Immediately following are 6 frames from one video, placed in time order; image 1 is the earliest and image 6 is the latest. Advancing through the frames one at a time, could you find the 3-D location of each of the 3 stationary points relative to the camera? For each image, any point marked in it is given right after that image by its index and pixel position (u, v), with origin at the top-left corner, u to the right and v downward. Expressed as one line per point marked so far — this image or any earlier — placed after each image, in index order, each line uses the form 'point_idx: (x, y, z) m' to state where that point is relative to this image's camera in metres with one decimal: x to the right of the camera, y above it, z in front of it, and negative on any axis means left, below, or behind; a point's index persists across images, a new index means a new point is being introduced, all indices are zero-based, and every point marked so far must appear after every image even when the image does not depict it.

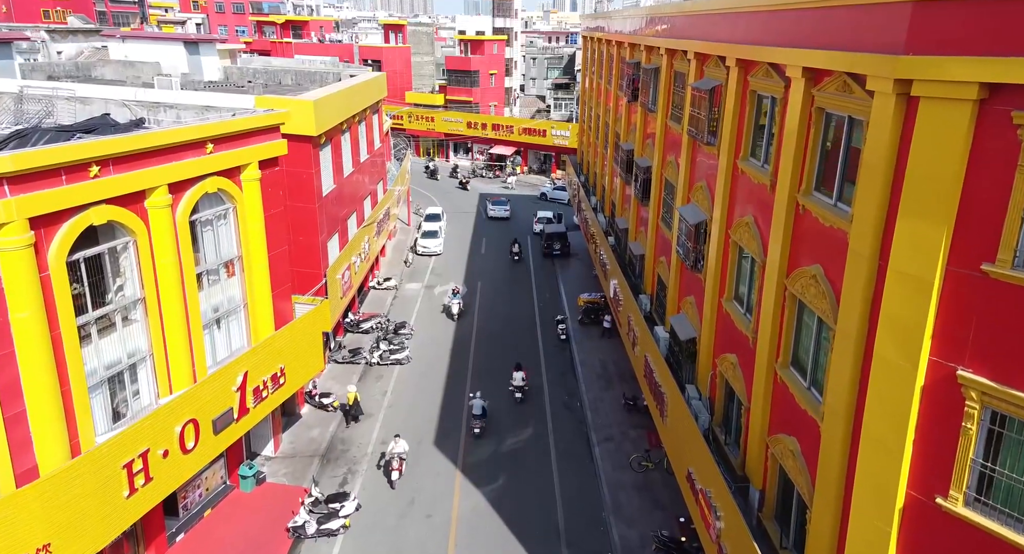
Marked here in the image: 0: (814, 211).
0: (+4.3, +0.9, +11.1) m
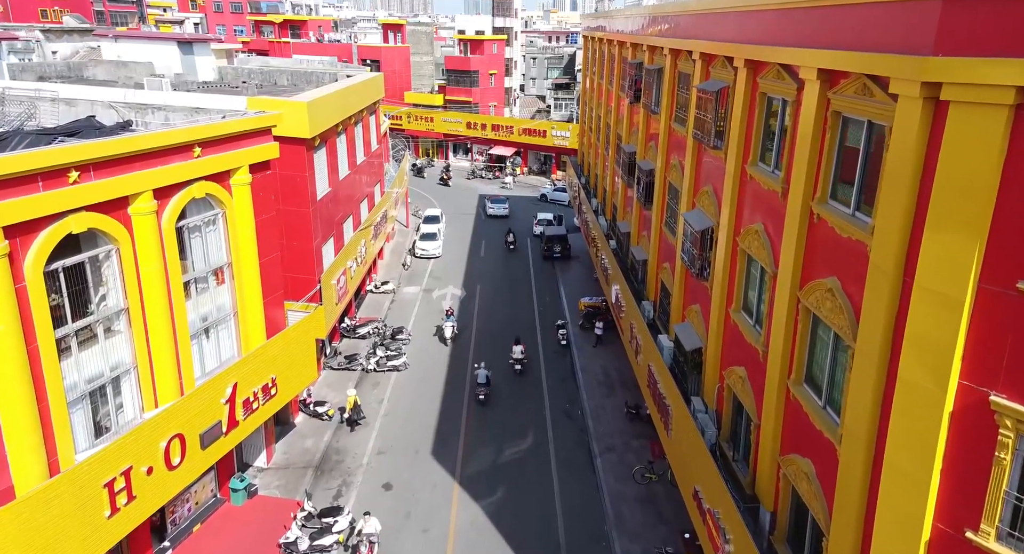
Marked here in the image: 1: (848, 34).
0: (+4.3, +0.8, +10.5) m
1: (+4.4, +3.1, +10.0) m
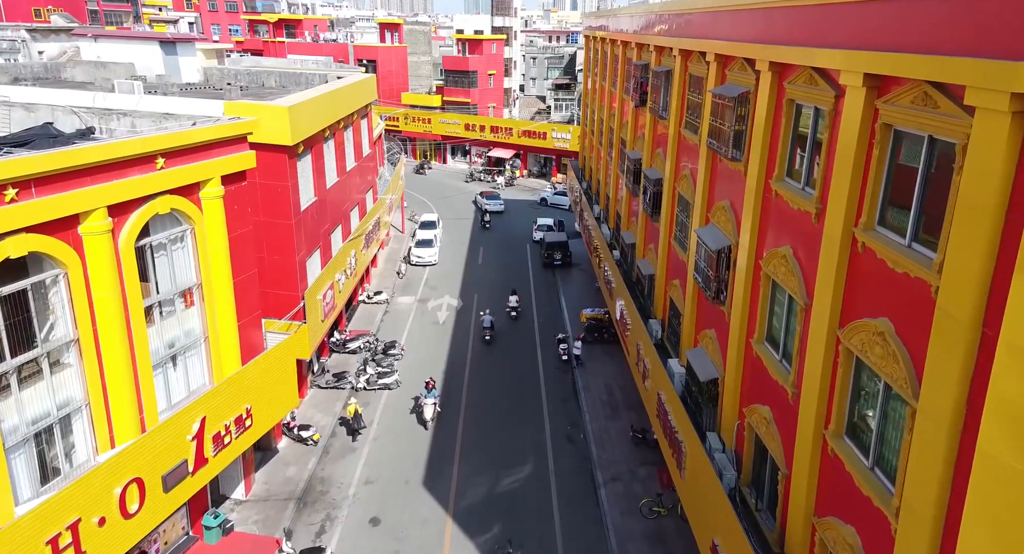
0: (+4.2, +0.3, +8.9) m
1: (+4.3, +2.7, +8.5) m
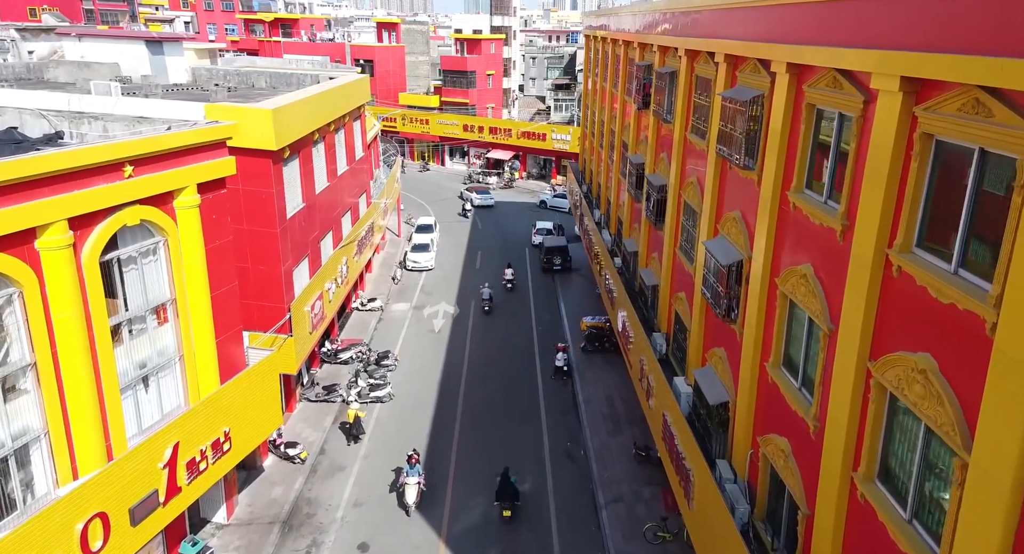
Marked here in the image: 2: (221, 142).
0: (+4.2, 0.0, +7.9) m
1: (+4.2, +2.4, +7.5) m
2: (-6.0, +2.8, +15.9) m
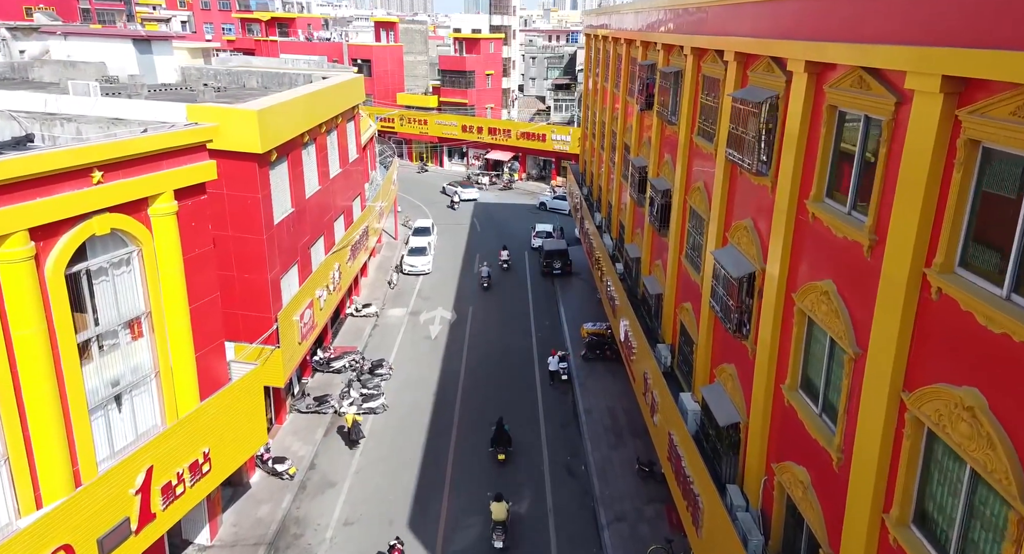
0: (+4.1, -0.2, +7.0) m
1: (+4.2, +2.2, +6.6) m
2: (-6.0, +2.6, +15.0) m
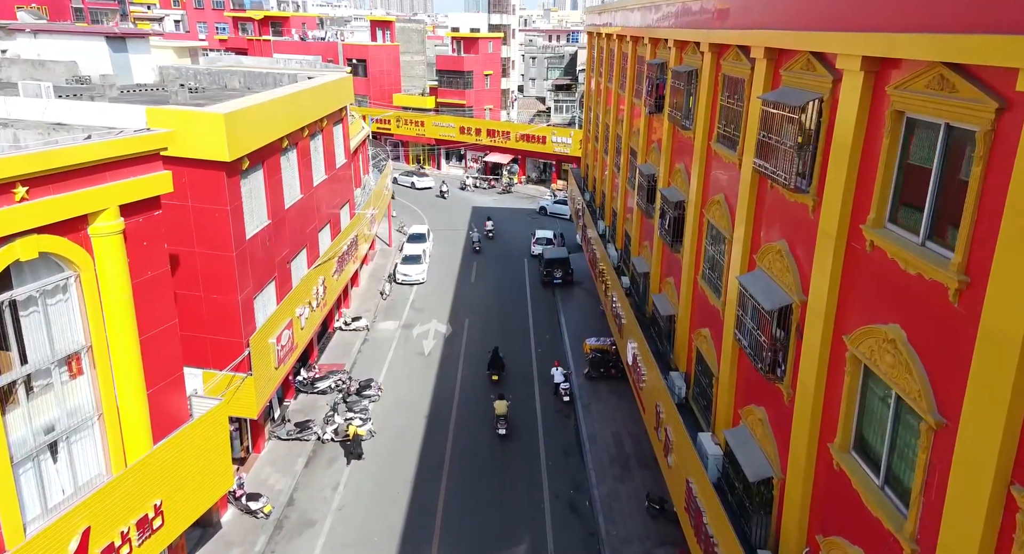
0: (+4.0, -0.7, +5.2) m
1: (+4.1, +1.7, +4.7) m
2: (-6.1, +2.1, +13.1) m
